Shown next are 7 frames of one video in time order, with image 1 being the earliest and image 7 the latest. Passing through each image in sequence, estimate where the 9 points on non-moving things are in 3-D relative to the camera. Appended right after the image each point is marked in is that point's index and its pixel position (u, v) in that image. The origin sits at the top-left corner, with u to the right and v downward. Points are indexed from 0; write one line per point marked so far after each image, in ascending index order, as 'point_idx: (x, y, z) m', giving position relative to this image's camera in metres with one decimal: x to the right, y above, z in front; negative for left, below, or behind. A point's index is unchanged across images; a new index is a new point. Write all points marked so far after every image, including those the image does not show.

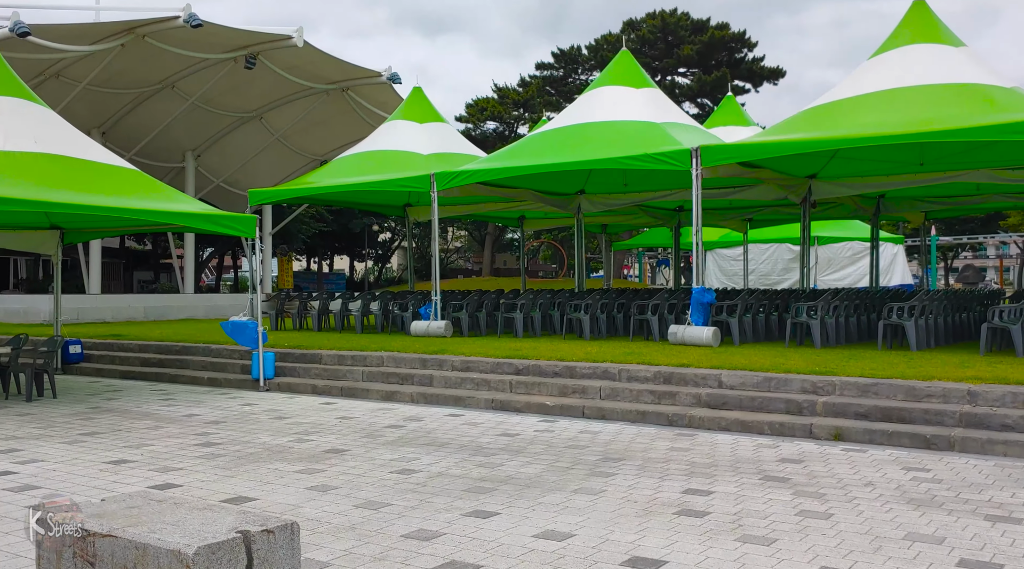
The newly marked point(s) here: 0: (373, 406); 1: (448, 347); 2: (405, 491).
0: (-1.5, -1.4, +9.4) m
1: (-0.9, -0.9, +11.4) m
2: (-0.7, -1.3, +5.4) m
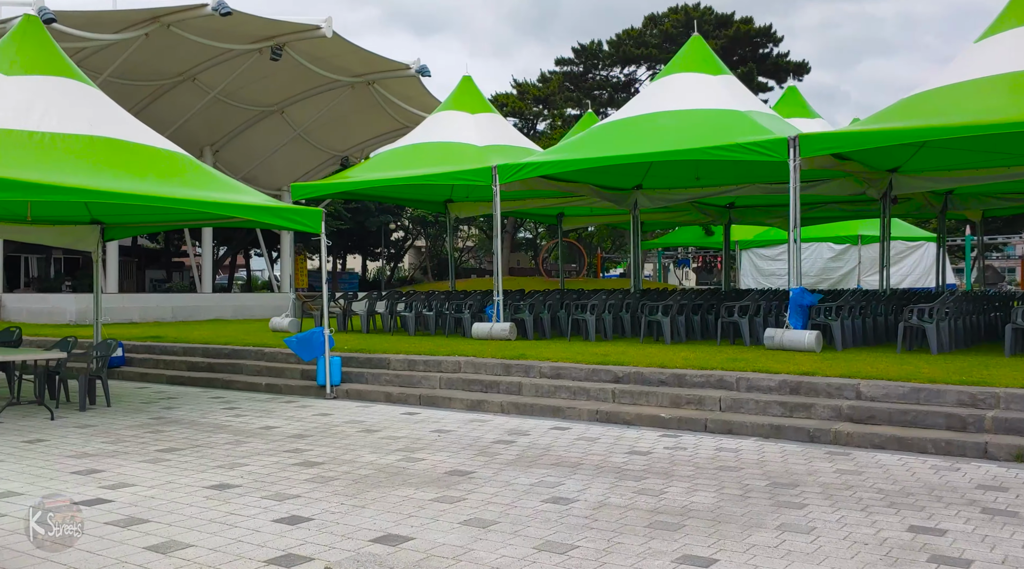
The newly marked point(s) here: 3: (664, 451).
0: (-0.5, -1.3, +8.5) m
1: (+0.2, -0.9, +10.5) m
2: (+0.4, -1.3, +4.6) m
3: (+1.2, -1.4, +6.9) m
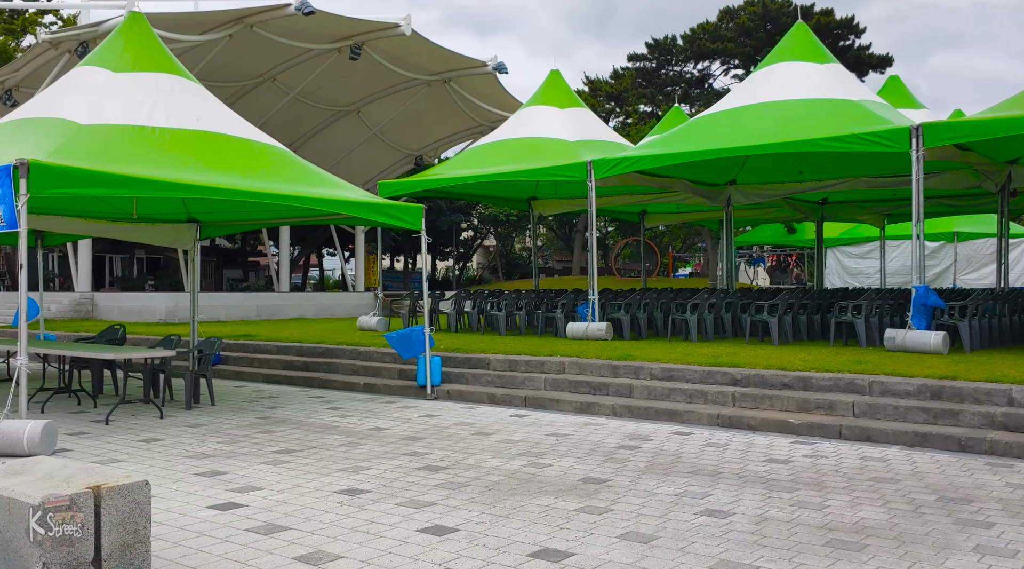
0: (+0.6, -1.3, +8.2) m
1: (+1.4, -0.8, +10.1) m
2: (+1.2, -1.3, +4.2) m
3: (+2.2, -1.3, +6.4) m
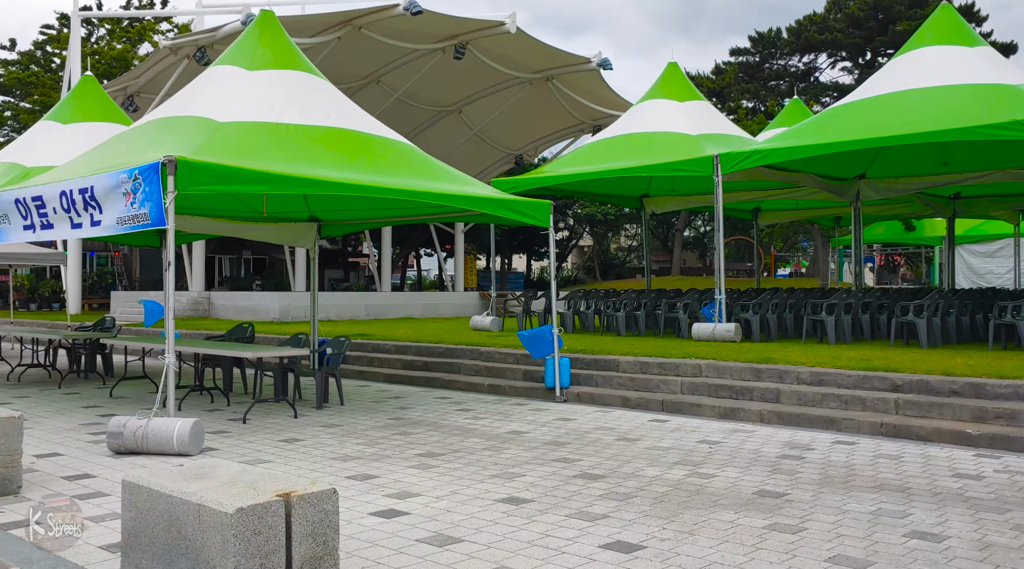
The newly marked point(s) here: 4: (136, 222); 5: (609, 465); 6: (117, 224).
0: (+1.9, -1.3, +7.7) m
1: (+2.9, -0.8, +9.5) m
2: (+2.1, -1.3, +3.7) m
3: (+3.3, -1.3, +5.8) m
4: (-3.1, +0.5, +6.9) m
5: (+0.7, -1.3, +6.0) m
6: (-3.4, +0.5, +7.1) m
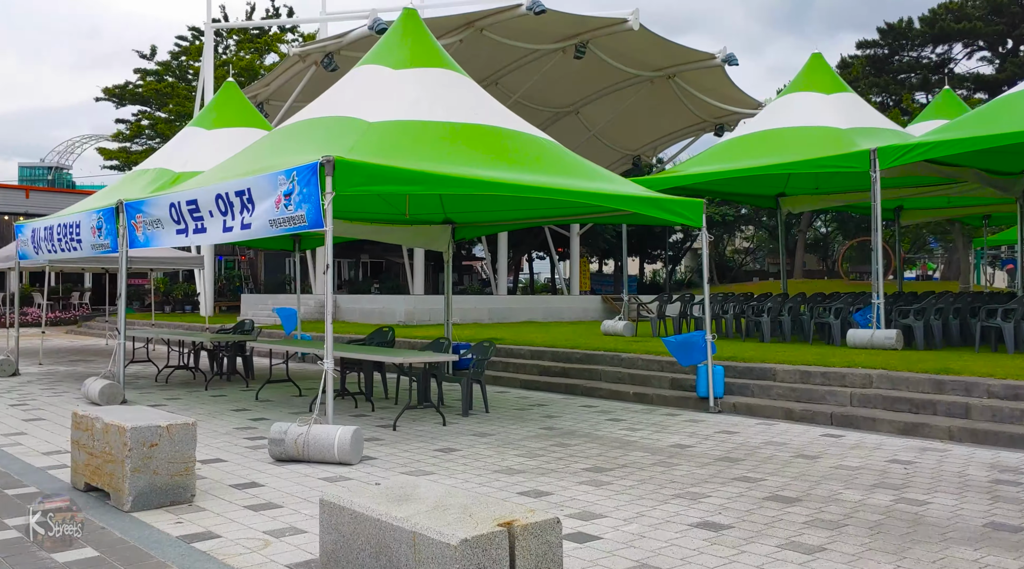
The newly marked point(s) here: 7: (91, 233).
0: (+3.3, -1.3, +7.0) m
1: (+4.5, -0.8, +8.7) m
2: (+3.0, -1.3, +3.0) m
3: (+4.5, -1.3, +4.9) m
4: (-1.8, +0.5, +6.8) m
5: (+1.9, -1.3, +5.5) m
6: (-2.0, +0.5, +7.1) m
7: (-5.2, +0.6, +10.3) m
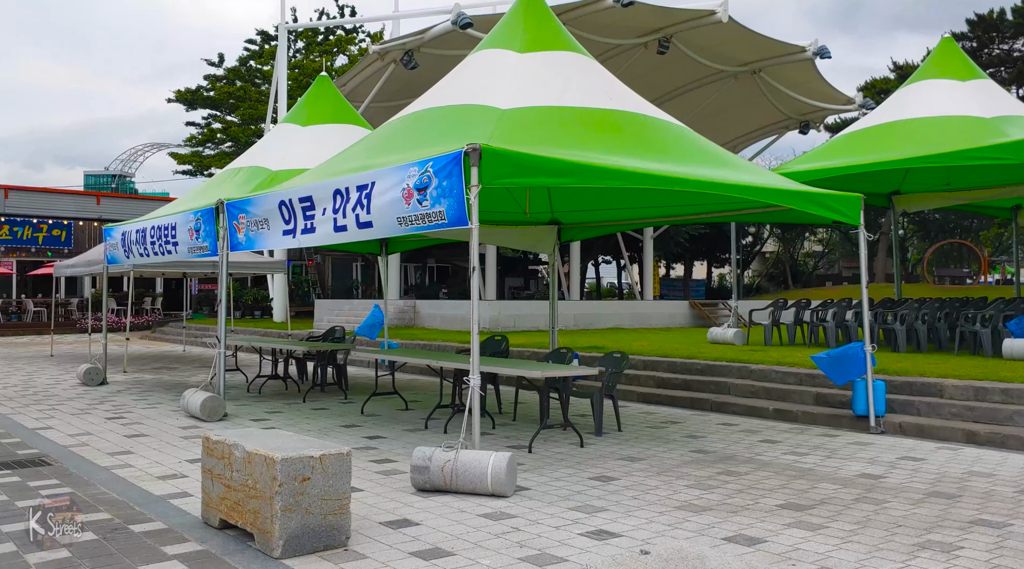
0: (+4.5, -1.4, +6.0) m
1: (+5.8, -0.9, +7.6) m
2: (+3.9, -1.3, +2.0) m
3: (+5.5, -1.4, +3.8) m
4: (-0.6, +0.4, +6.1) m
5: (+2.9, -1.3, +4.5) m
6: (-0.9, +0.4, +6.4) m
7: (-3.8, +0.6, +9.8) m
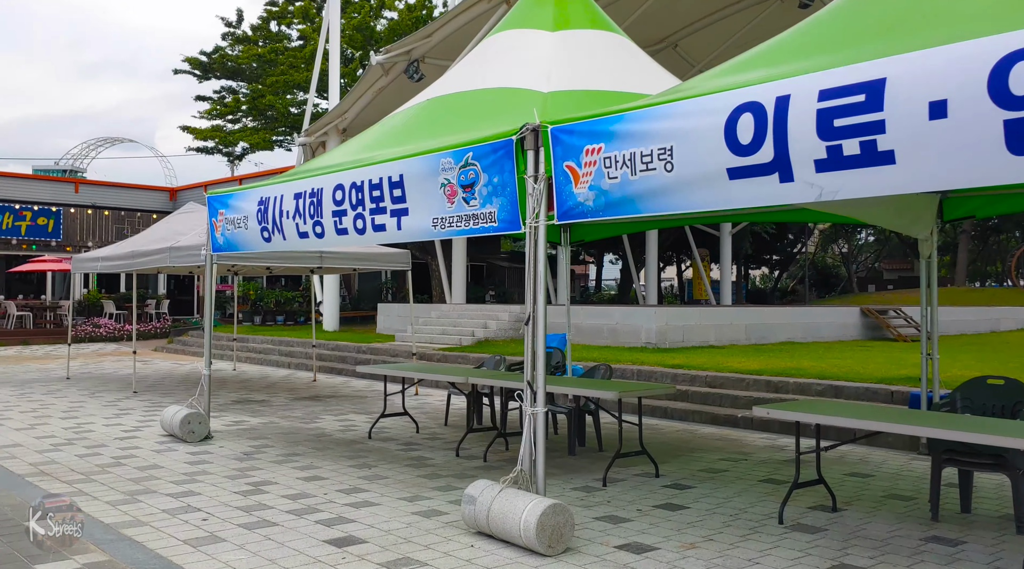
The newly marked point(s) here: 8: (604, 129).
0: (+7.9, -1.4, +2.1) m
1: (+9.1, -0.9, +3.7) m
2: (+7.5, -1.3, -2.0) m
3: (+9.0, -1.4, 0.0) m
4: (+2.8, +0.4, +1.9) m
5: (+6.4, -1.4, +0.6) m
6: (+2.6, +0.4, +2.2) m
7: (-0.5, +0.6, +5.5) m
8: (+0.5, +0.8, +4.6) m
